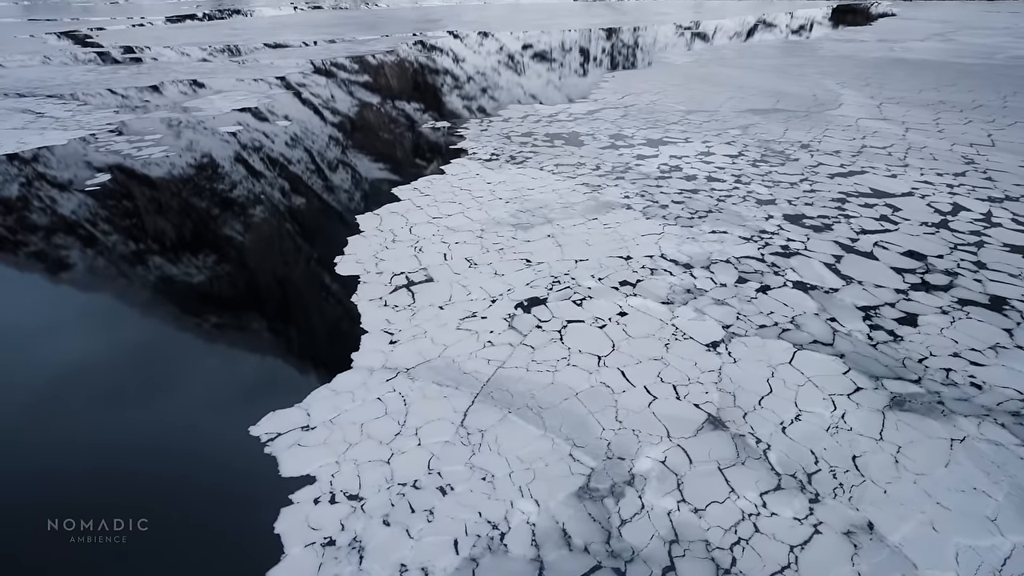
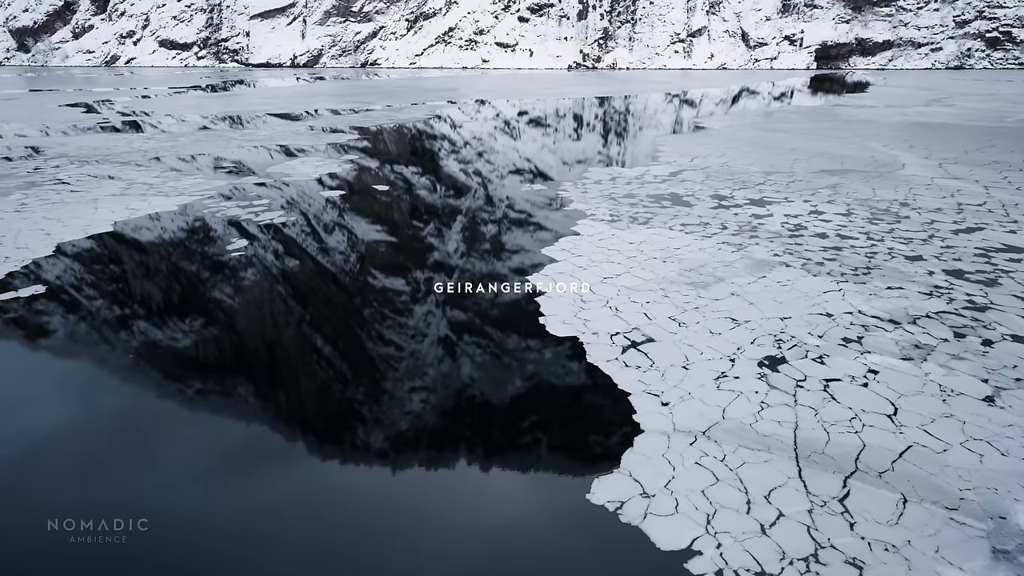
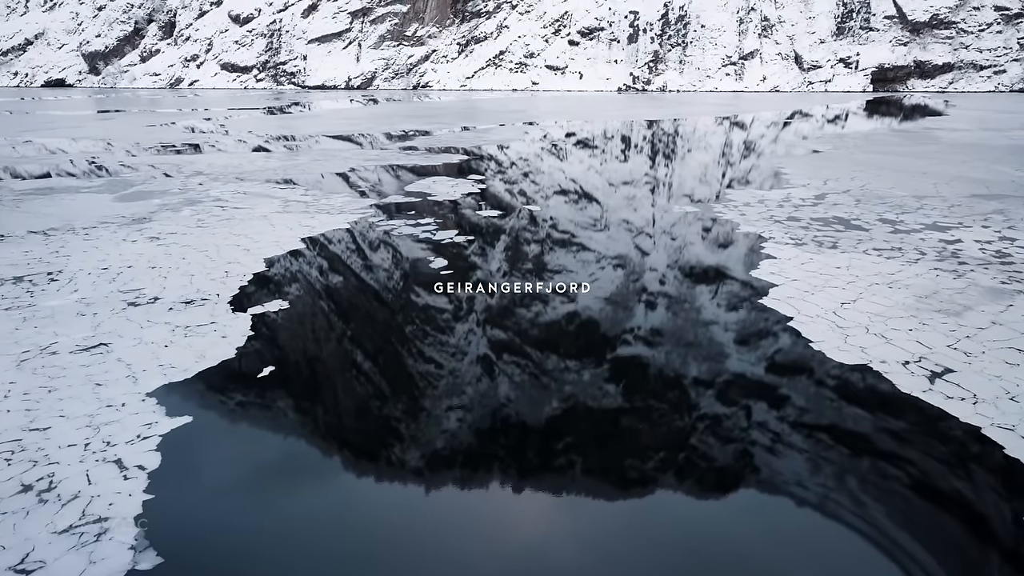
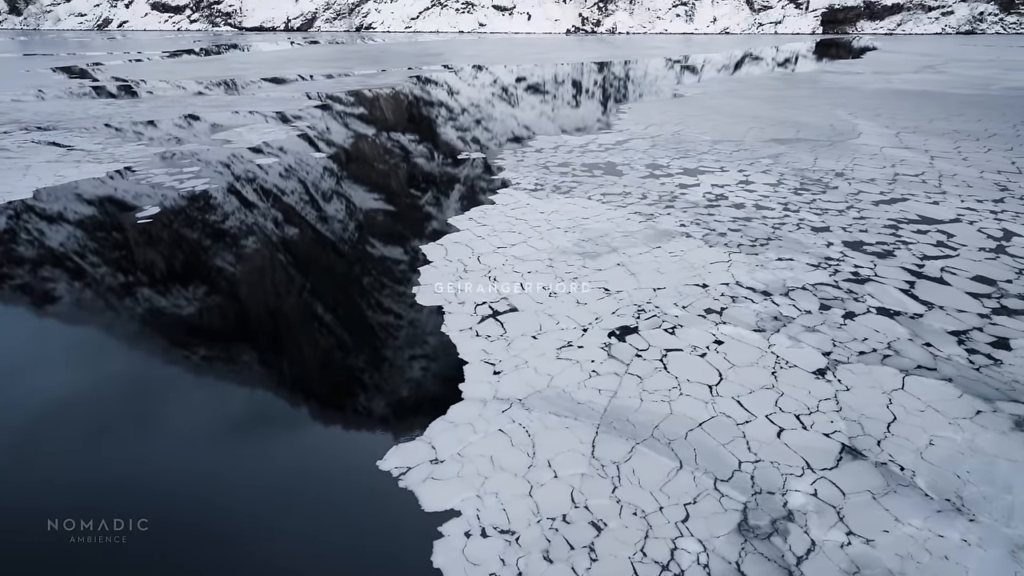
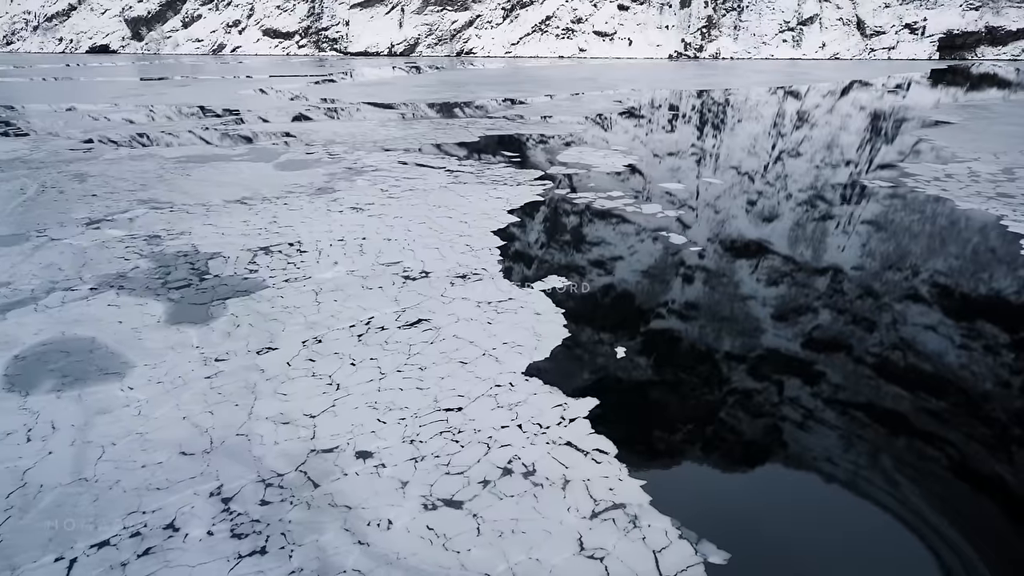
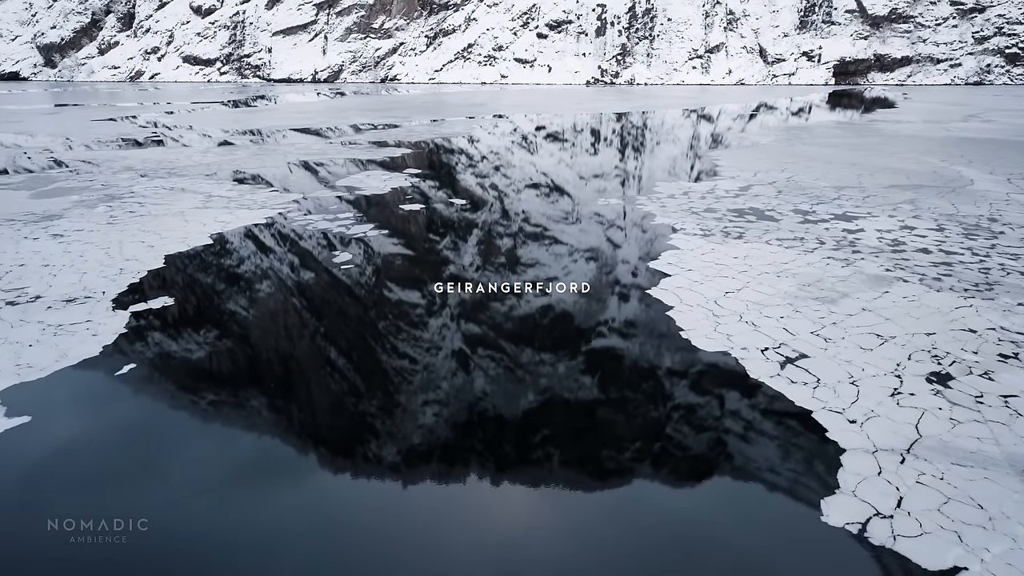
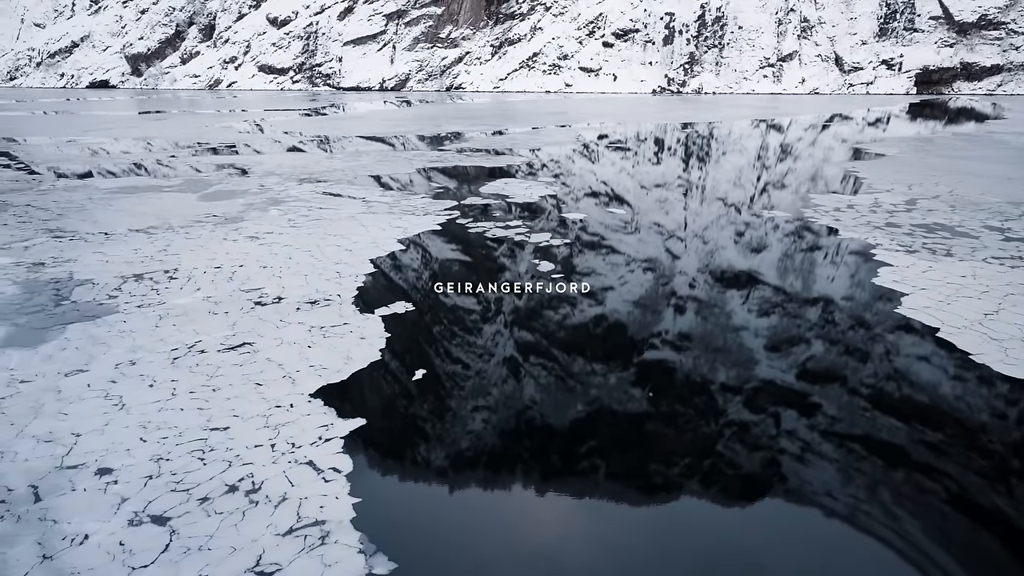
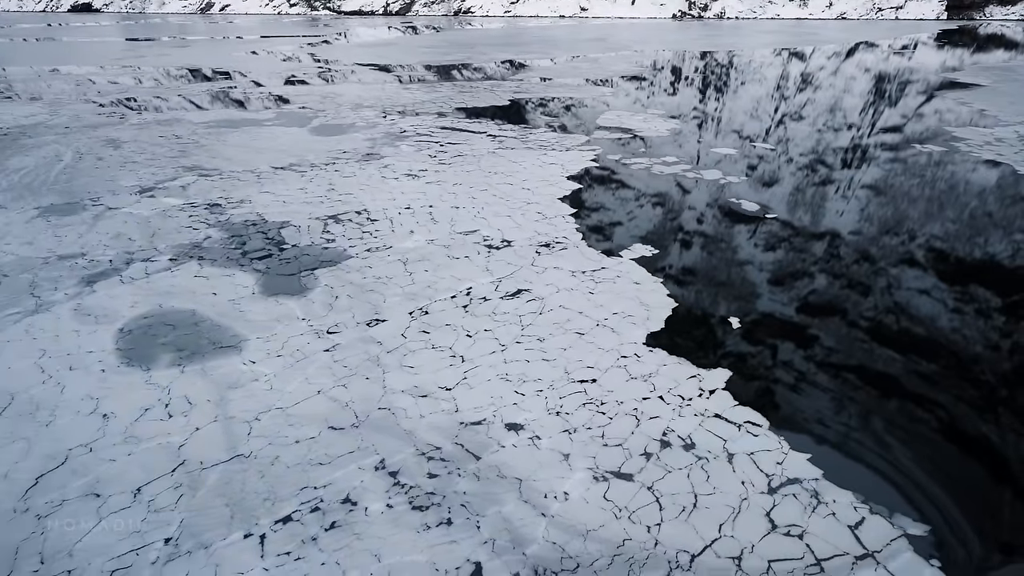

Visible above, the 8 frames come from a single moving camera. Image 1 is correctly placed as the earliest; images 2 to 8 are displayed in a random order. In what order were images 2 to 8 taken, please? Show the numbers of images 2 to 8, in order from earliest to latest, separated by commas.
4, 2, 6, 3, 7, 5, 8
